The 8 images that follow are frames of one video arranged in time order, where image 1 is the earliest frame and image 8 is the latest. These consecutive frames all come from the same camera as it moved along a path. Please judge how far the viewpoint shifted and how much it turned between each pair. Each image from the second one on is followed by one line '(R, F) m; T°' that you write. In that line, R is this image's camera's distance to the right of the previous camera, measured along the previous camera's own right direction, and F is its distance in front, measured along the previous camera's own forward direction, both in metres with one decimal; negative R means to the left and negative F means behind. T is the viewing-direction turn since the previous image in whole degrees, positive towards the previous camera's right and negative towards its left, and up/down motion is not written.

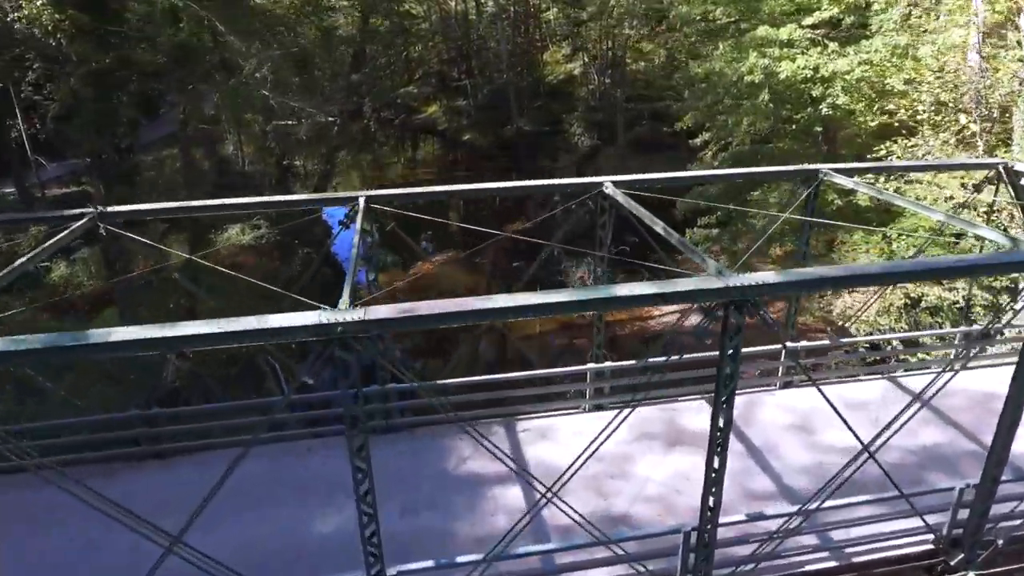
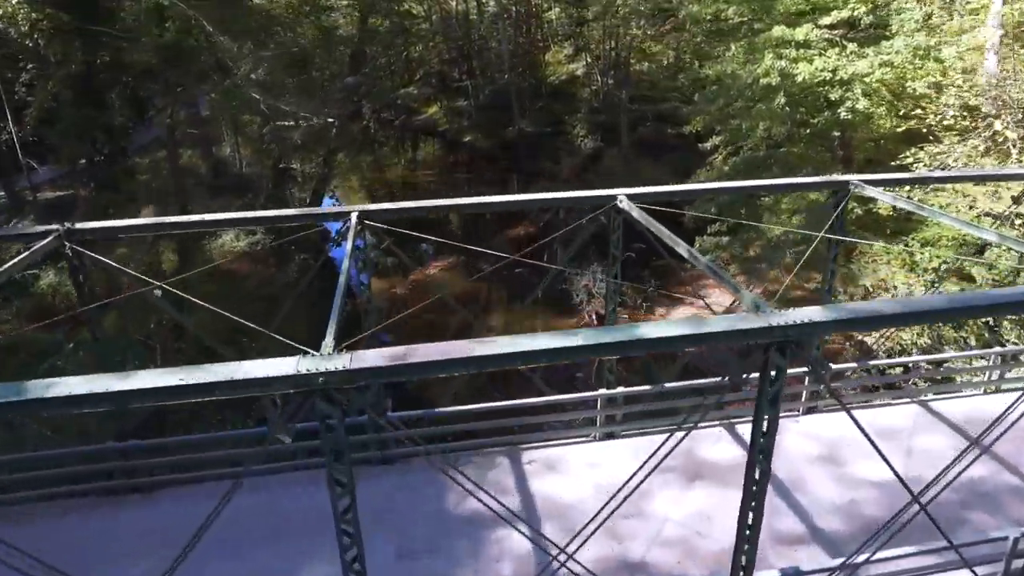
(0.0, +0.5) m; 0°
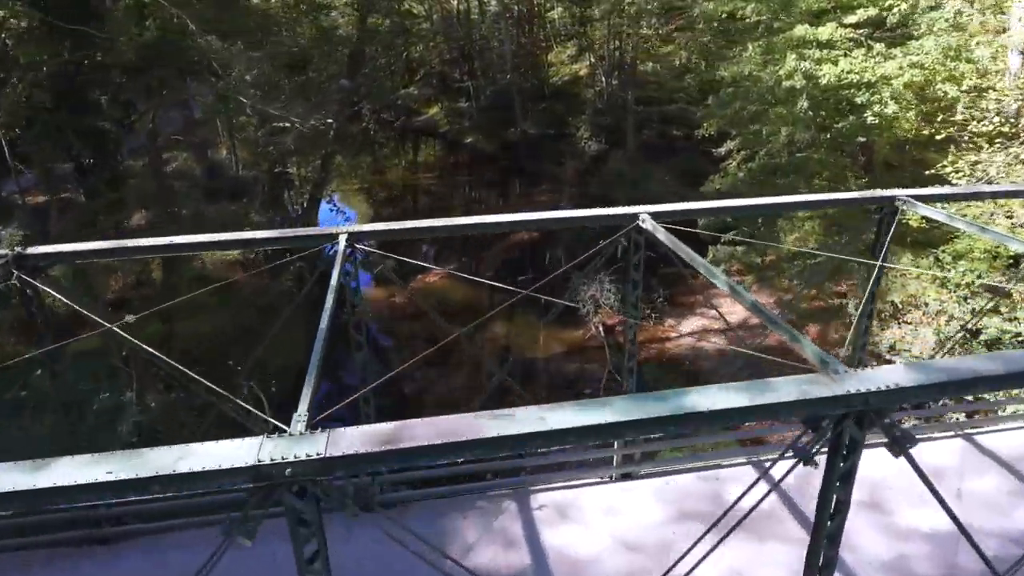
(-0.1, +0.7) m; 0°
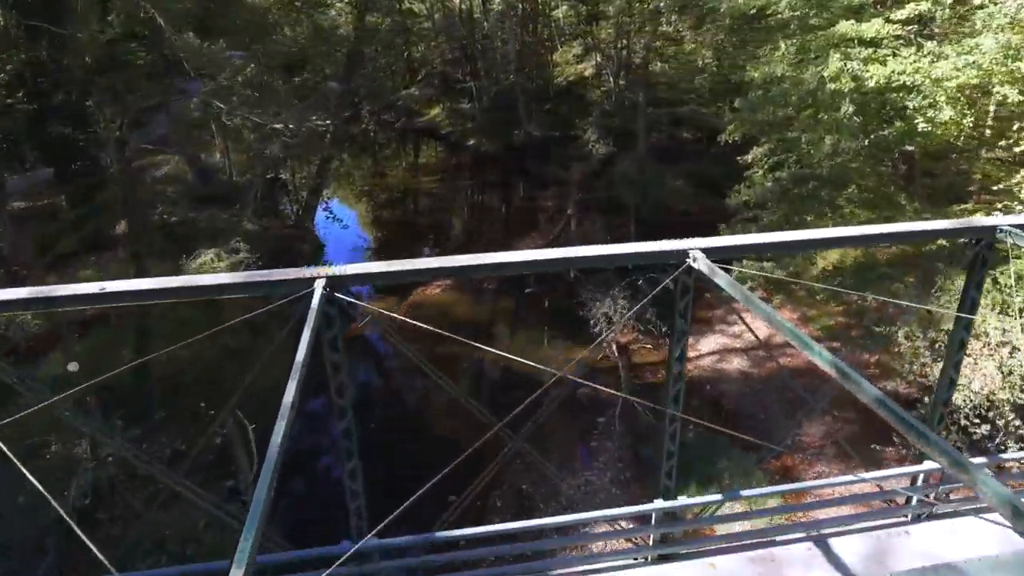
(-0.1, +1.0) m; 0°
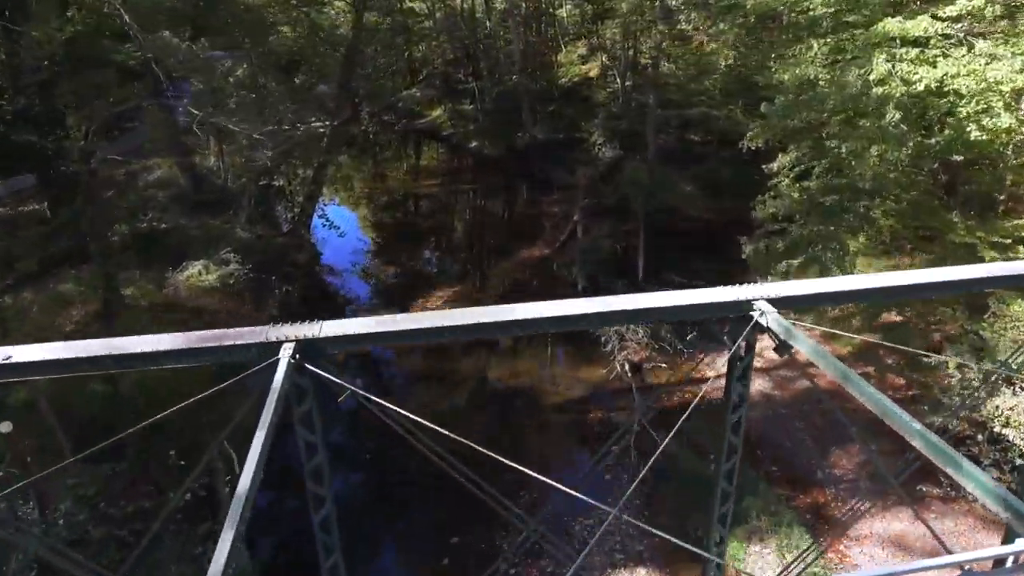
(-0.1, +0.9) m; 0°
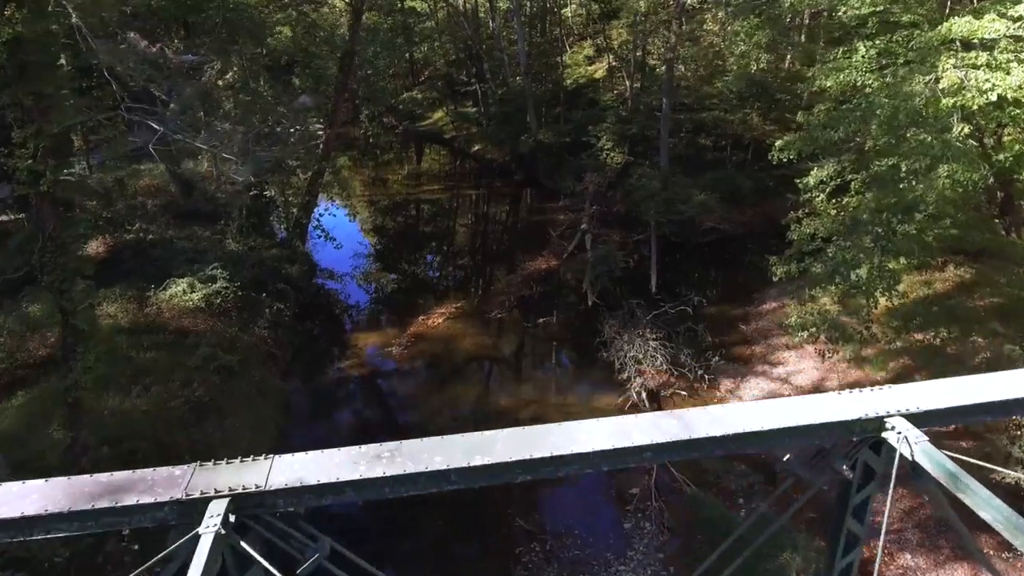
(-0.1, +1.0) m; 0°
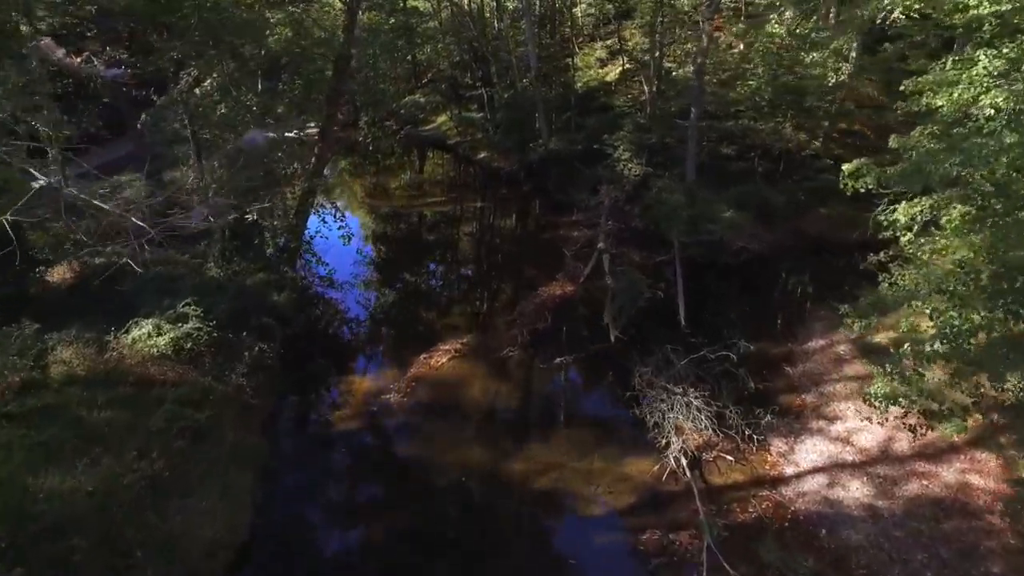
(-0.2, +1.9) m; 0°
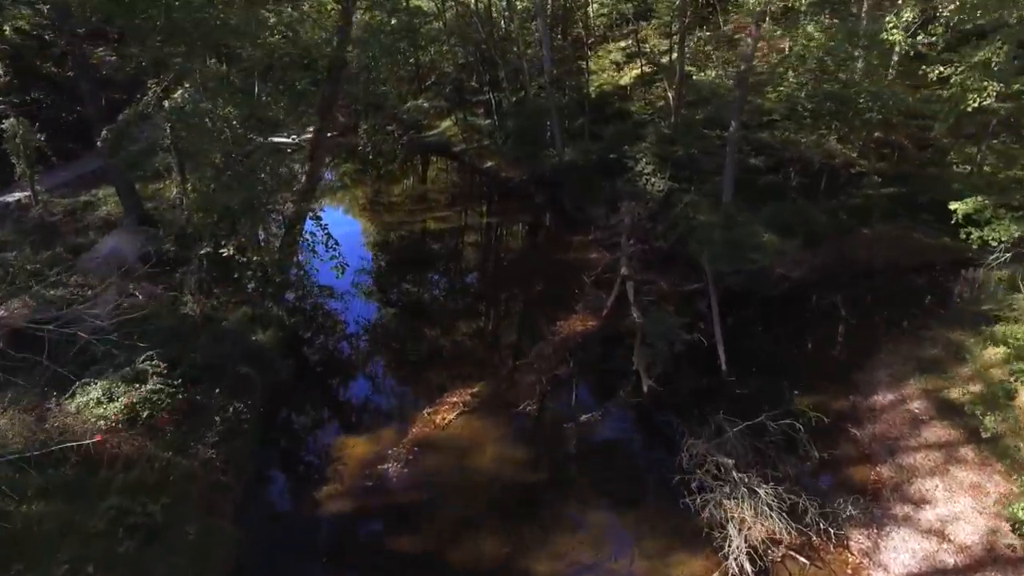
(-0.3, +2.0) m; 0°
